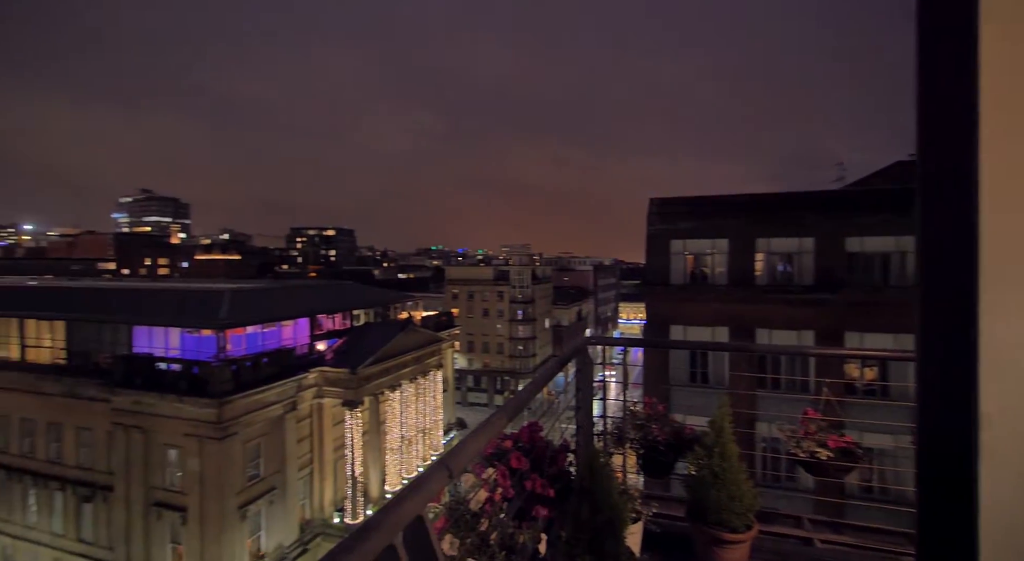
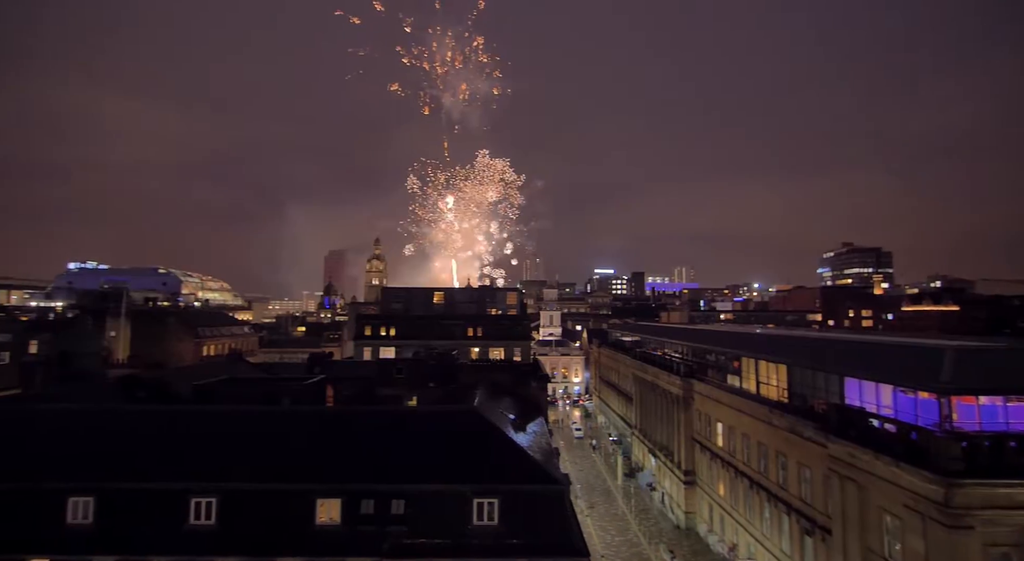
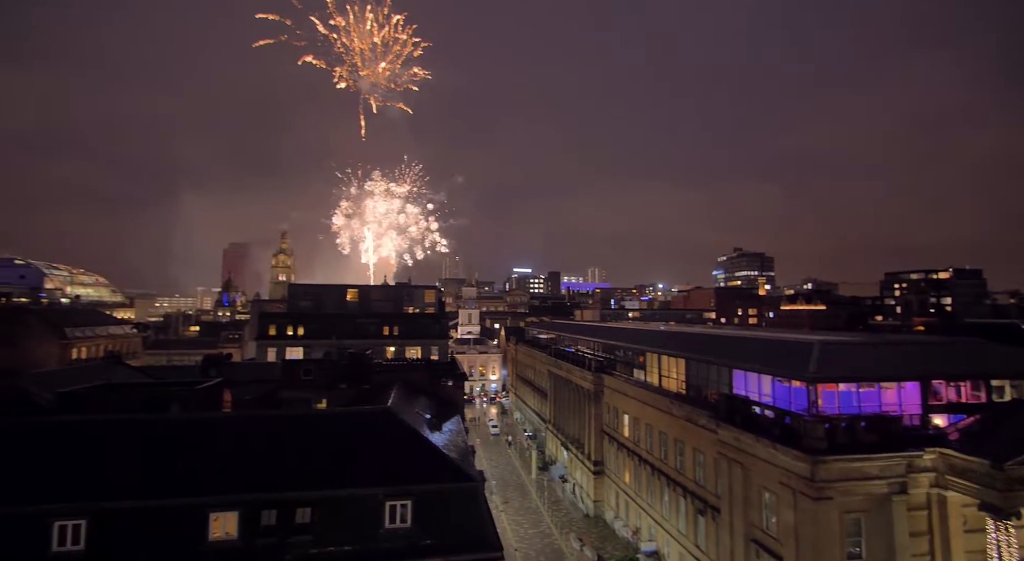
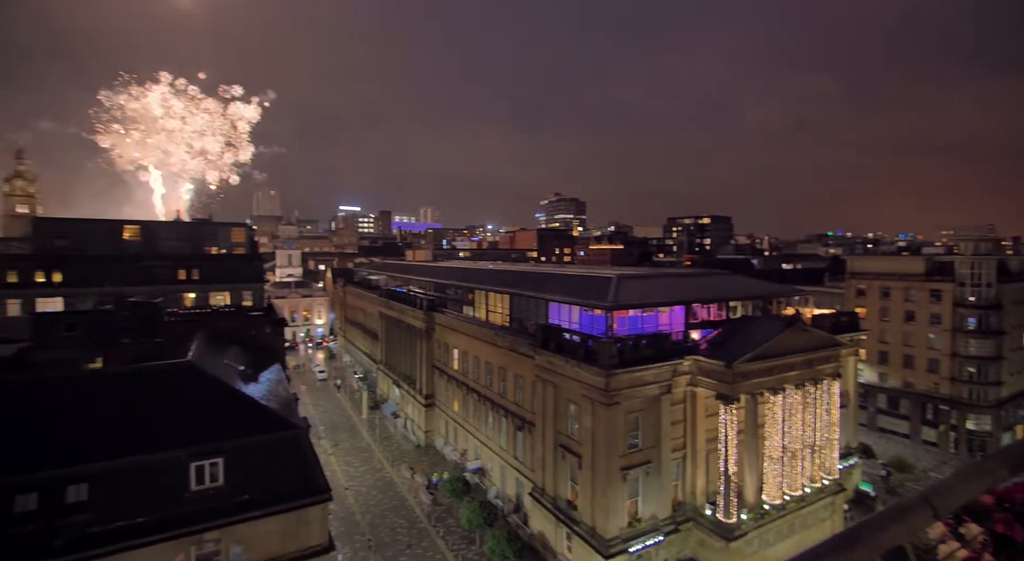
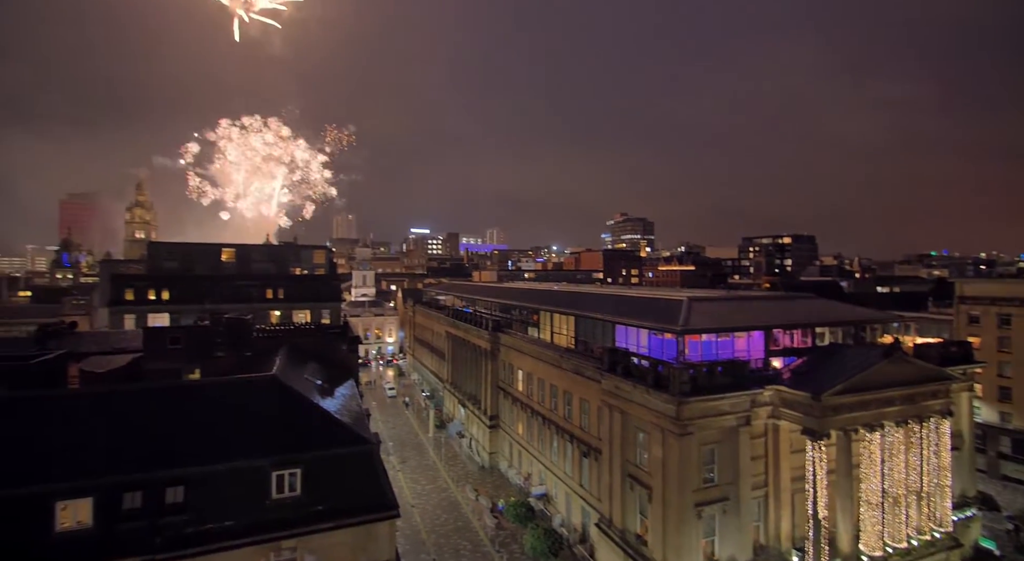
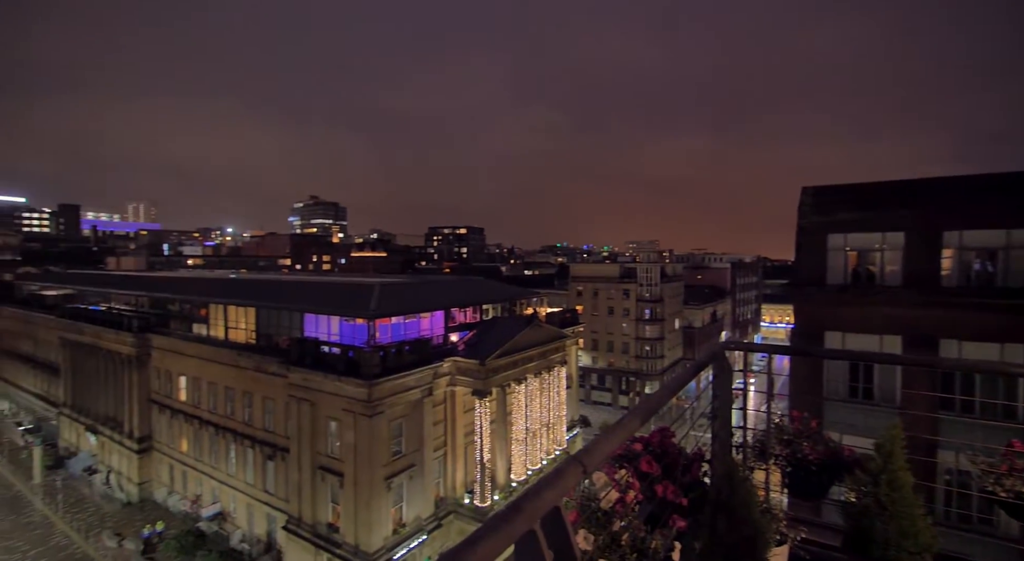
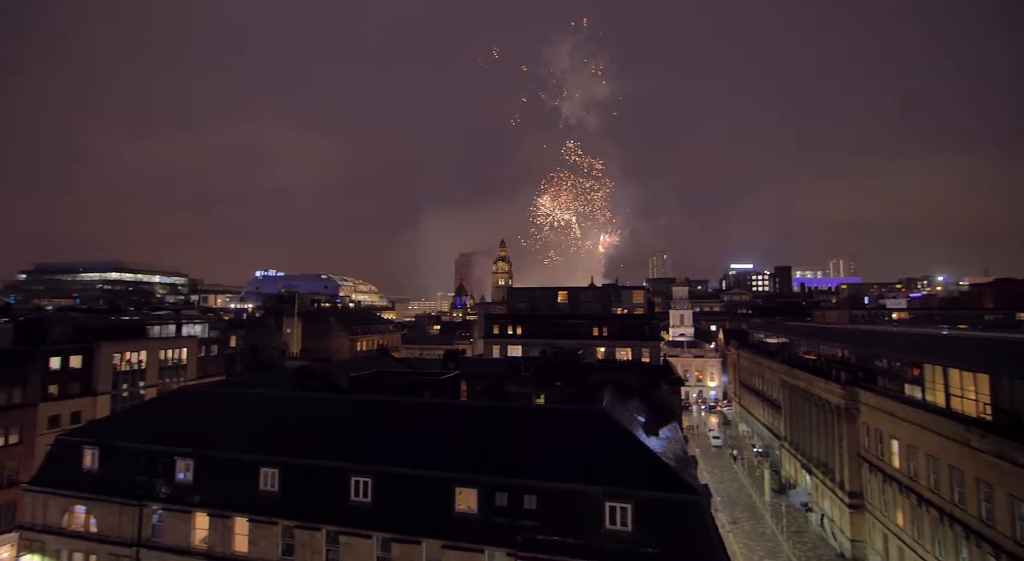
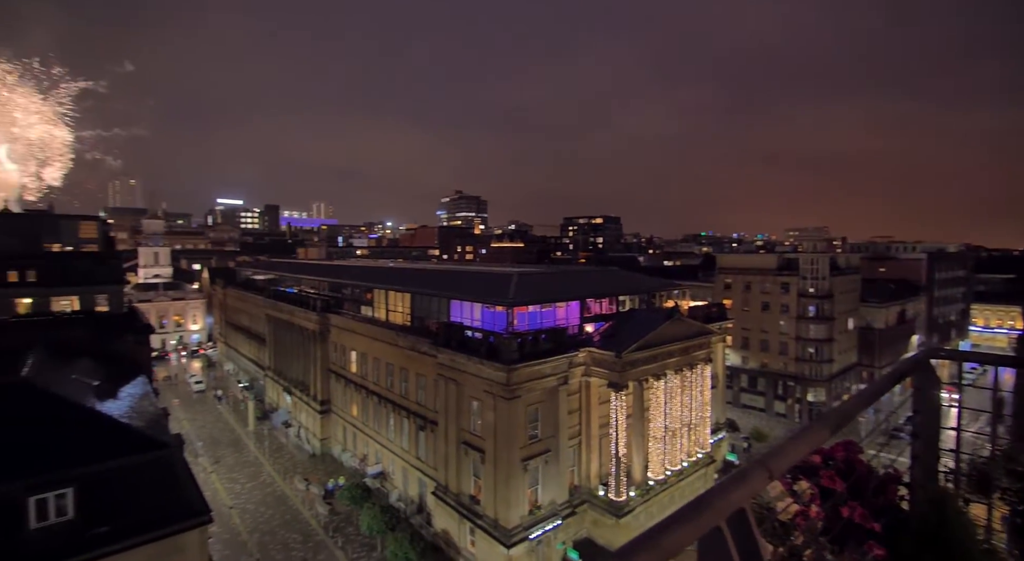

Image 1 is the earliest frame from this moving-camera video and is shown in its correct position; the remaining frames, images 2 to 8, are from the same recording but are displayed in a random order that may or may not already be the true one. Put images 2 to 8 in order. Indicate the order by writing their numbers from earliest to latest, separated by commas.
6, 8, 4, 5, 3, 2, 7
